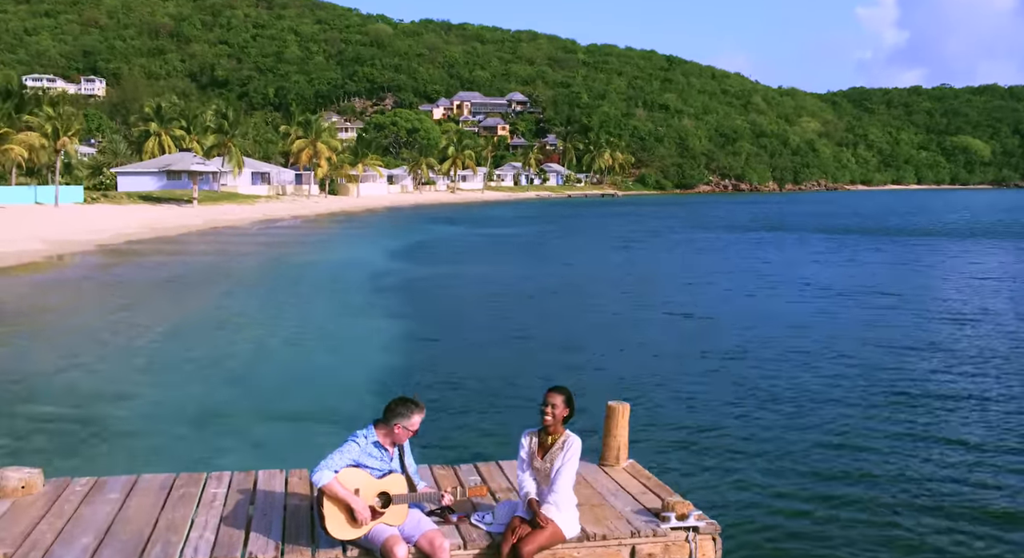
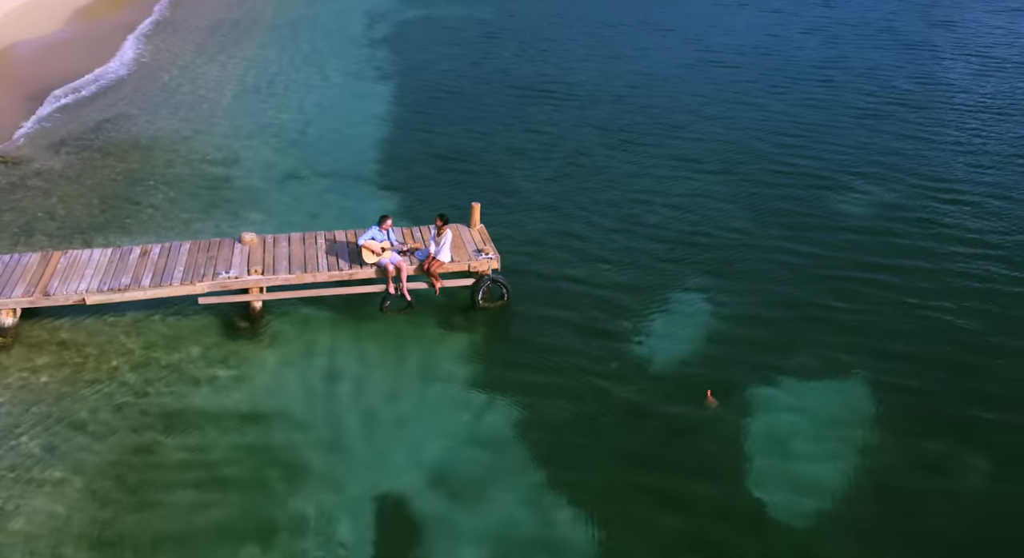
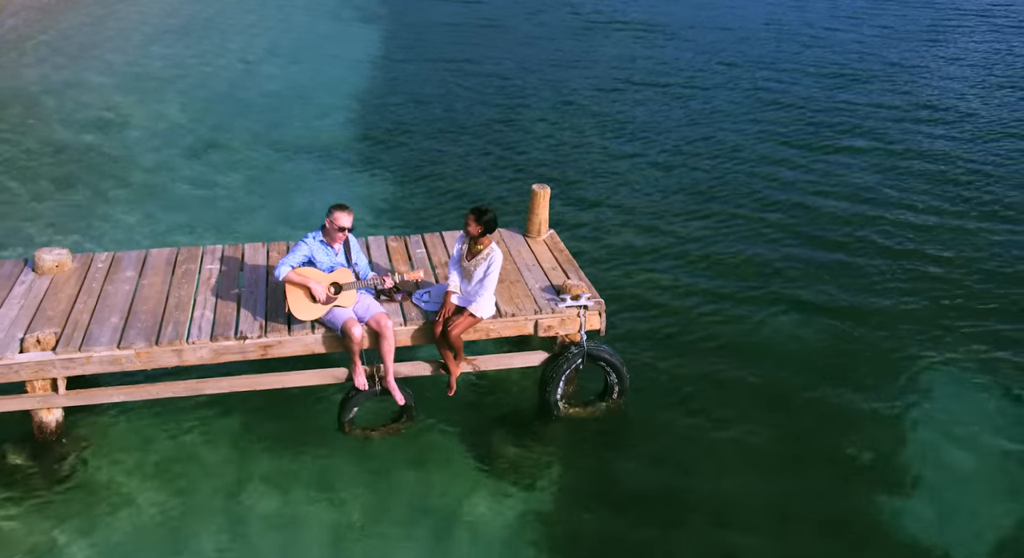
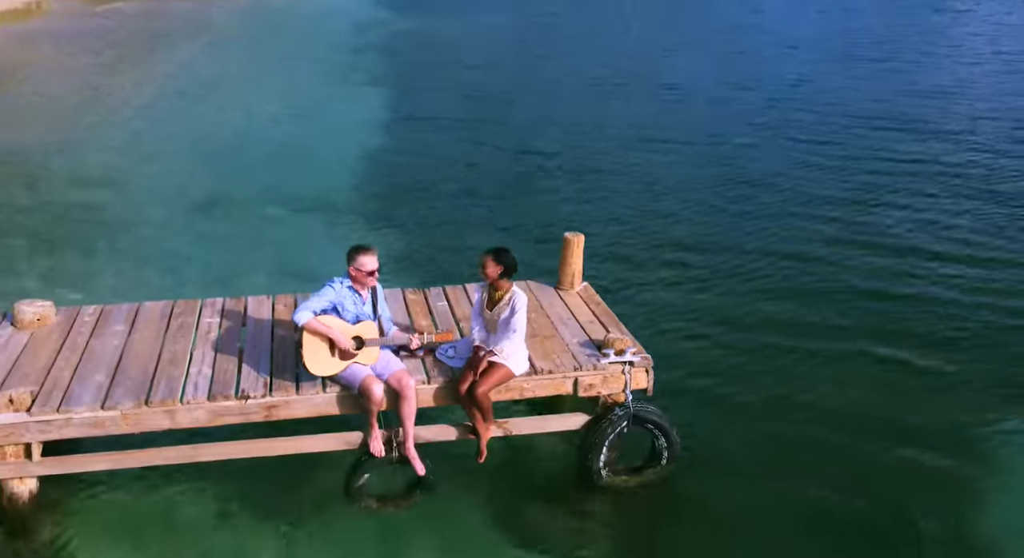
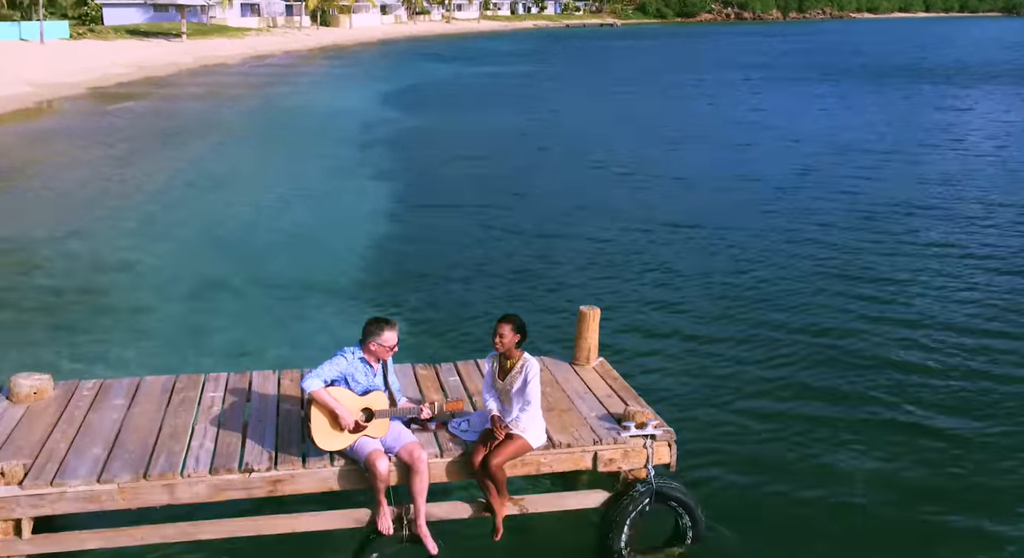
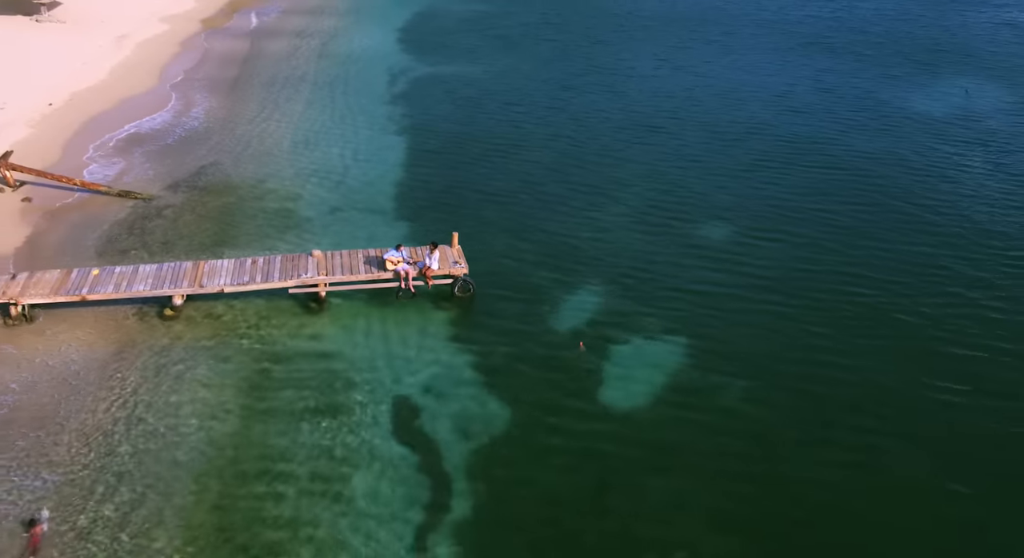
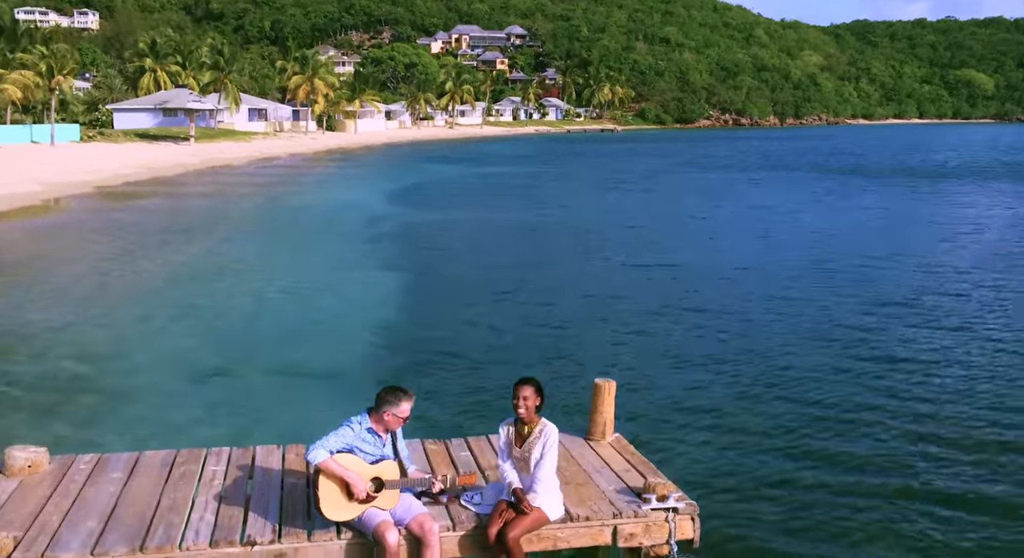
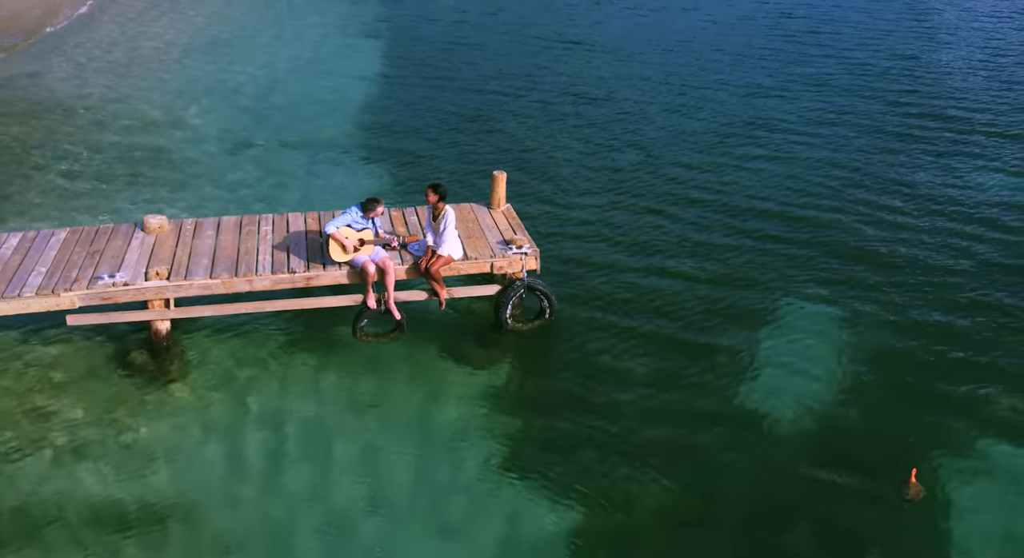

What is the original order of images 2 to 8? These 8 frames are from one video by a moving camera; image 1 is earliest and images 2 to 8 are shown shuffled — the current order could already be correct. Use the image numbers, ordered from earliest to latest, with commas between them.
7, 5, 4, 3, 8, 2, 6
